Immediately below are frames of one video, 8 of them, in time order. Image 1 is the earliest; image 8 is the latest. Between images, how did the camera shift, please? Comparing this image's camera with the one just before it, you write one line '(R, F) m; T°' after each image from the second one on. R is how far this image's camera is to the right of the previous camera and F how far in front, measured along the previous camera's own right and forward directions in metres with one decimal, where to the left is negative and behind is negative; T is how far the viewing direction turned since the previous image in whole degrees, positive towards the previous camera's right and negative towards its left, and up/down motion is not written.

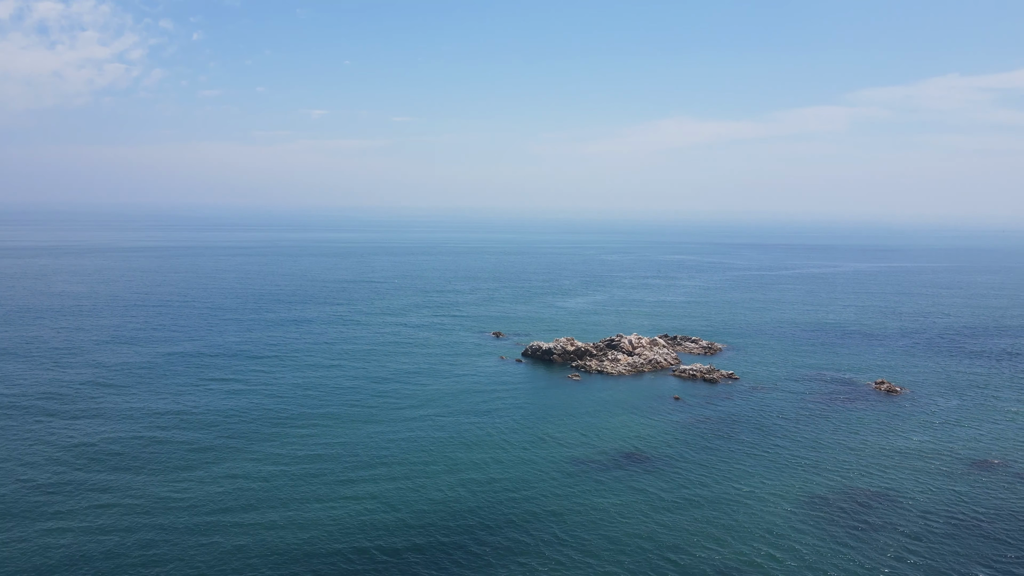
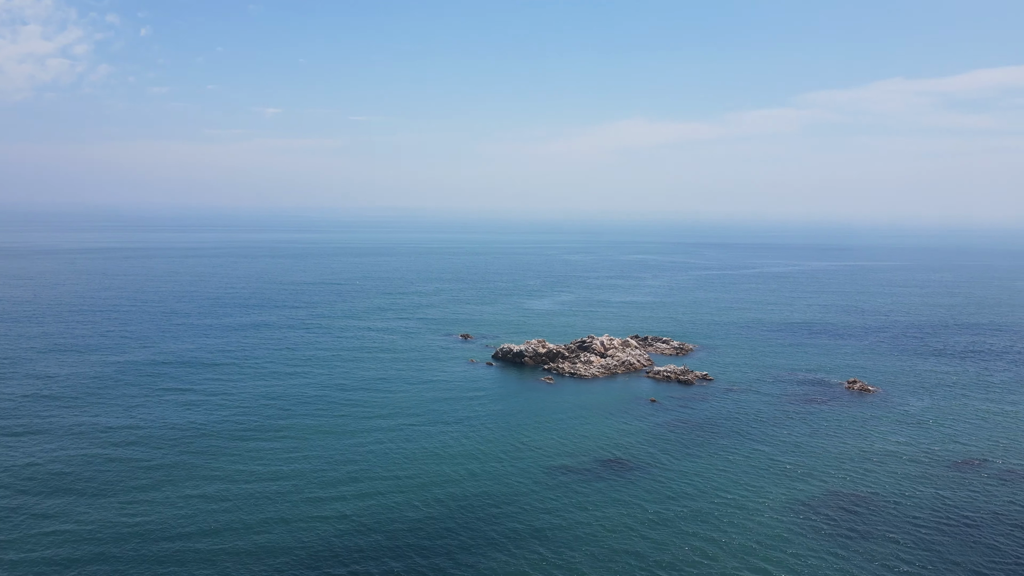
(-0.8, +1.6) m; +3°
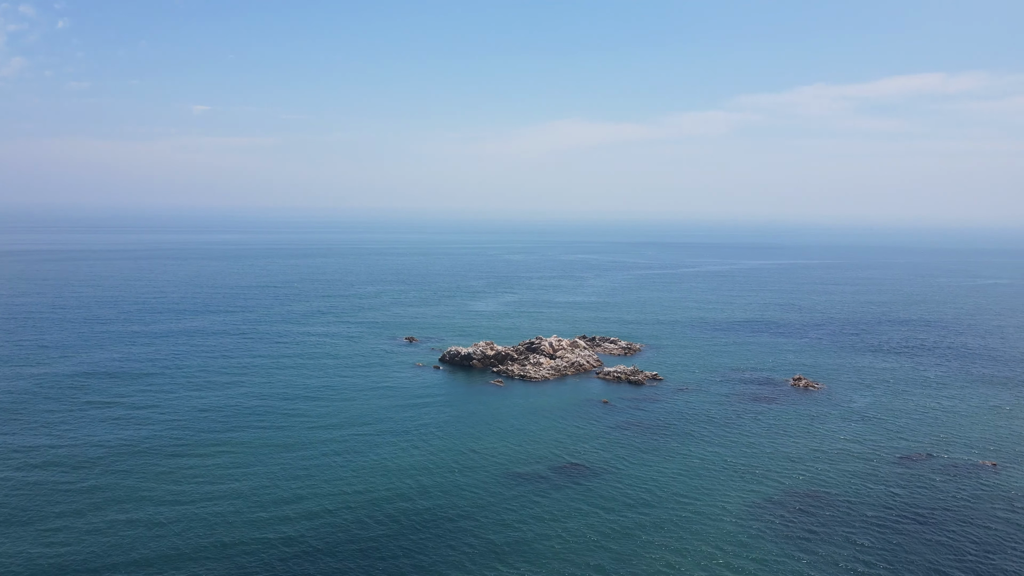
(-0.6, +1.3) m; +5°
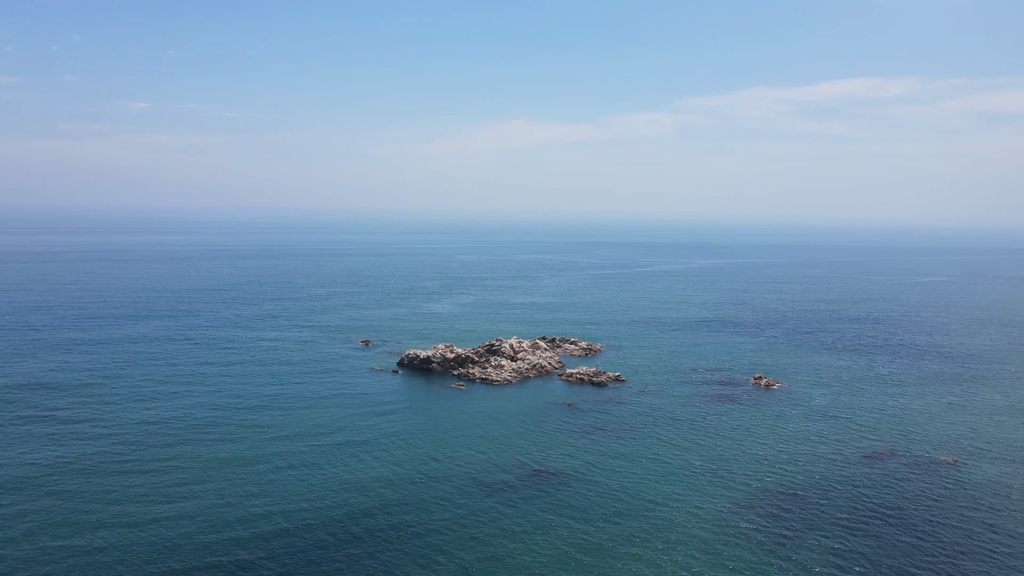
(-0.7, +1.1) m; +4°
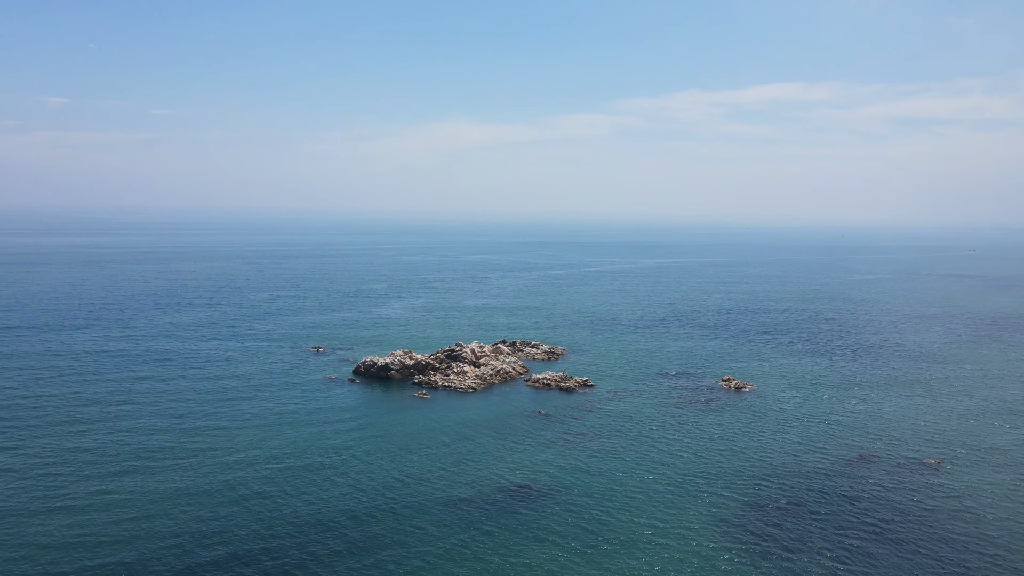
(-1.9, +2.5) m; +5°
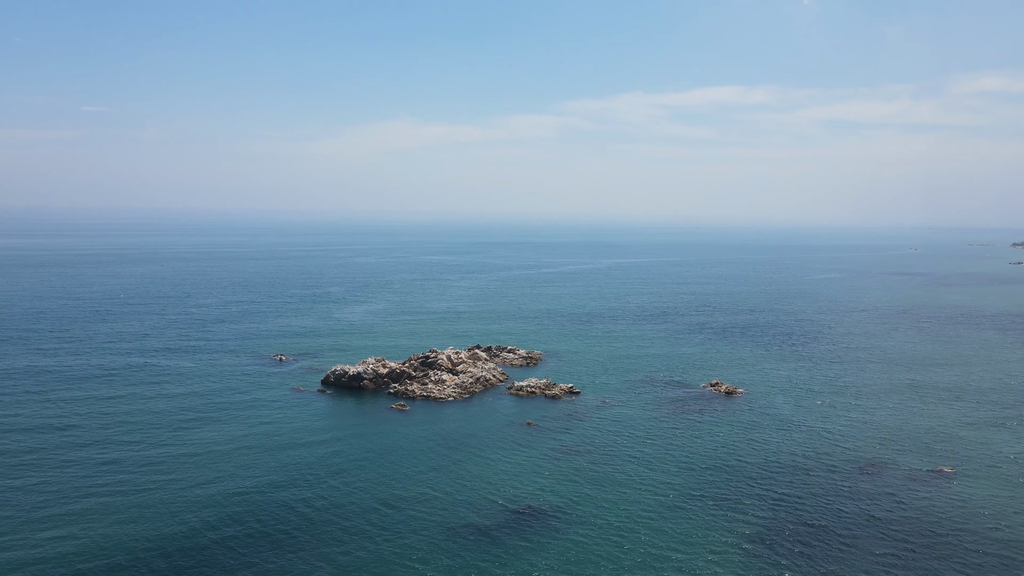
(-2.7, +2.8) m; +4°
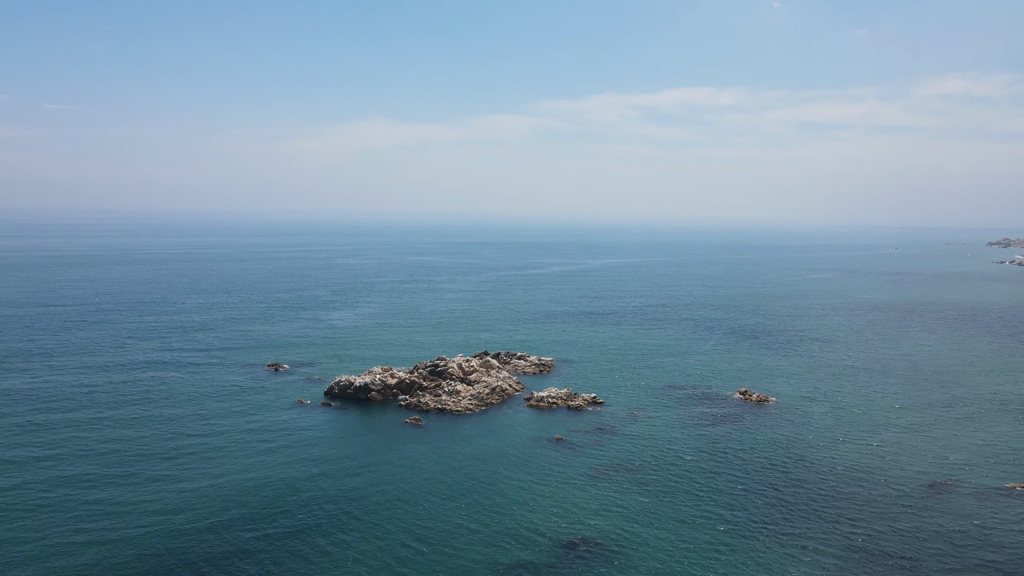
(-3.7, +3.2) m; +2°
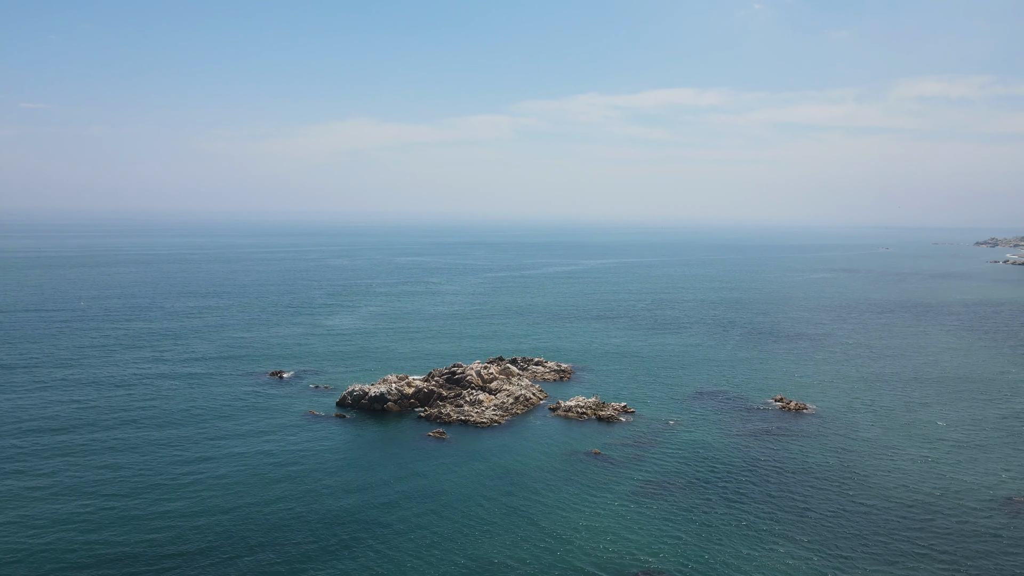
(-3.4, +2.7) m; +1°
